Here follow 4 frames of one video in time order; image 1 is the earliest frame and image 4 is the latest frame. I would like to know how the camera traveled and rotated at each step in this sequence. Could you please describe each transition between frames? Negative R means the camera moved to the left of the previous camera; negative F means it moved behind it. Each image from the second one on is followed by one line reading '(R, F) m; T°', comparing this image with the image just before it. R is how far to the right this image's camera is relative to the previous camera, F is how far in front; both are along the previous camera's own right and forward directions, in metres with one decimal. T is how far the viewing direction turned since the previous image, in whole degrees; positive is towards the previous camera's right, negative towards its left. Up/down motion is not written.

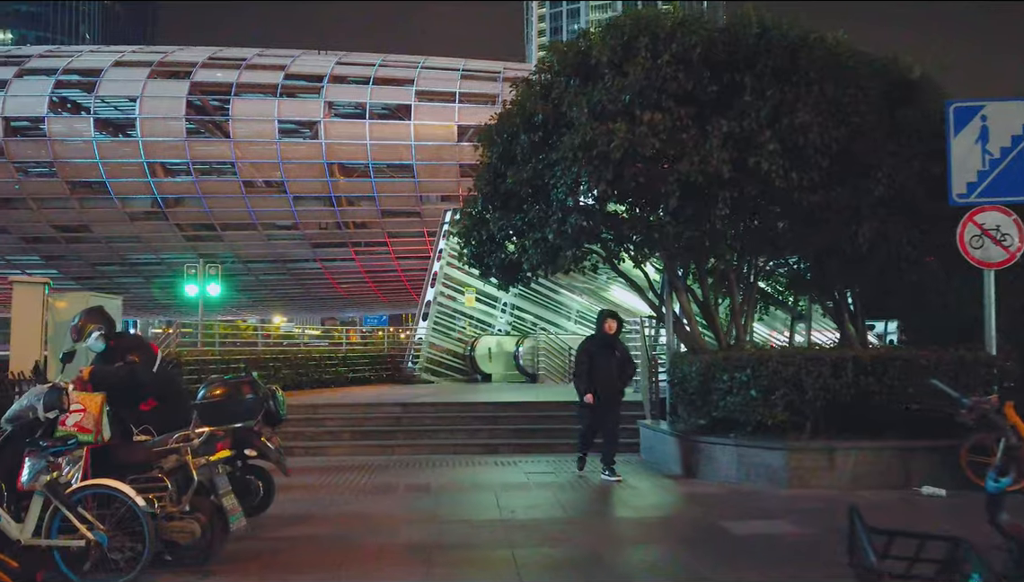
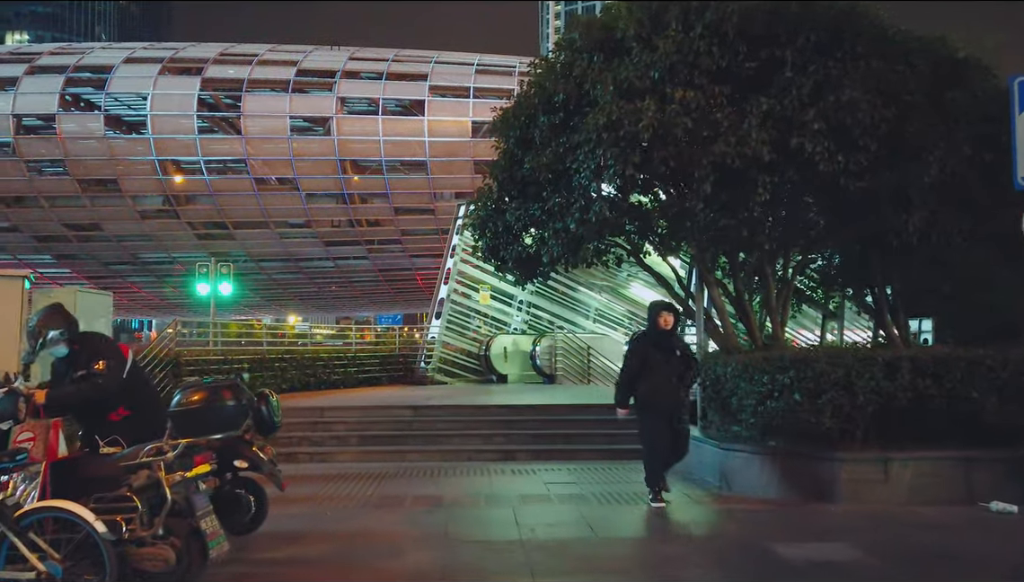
(0.0, +0.8) m; -1°
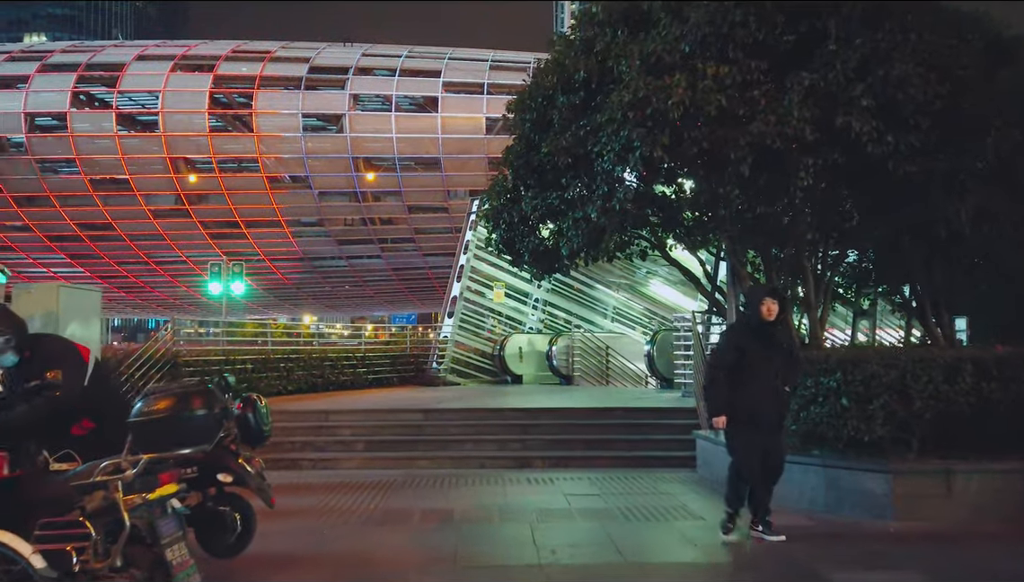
(0.0, +0.7) m; -1°
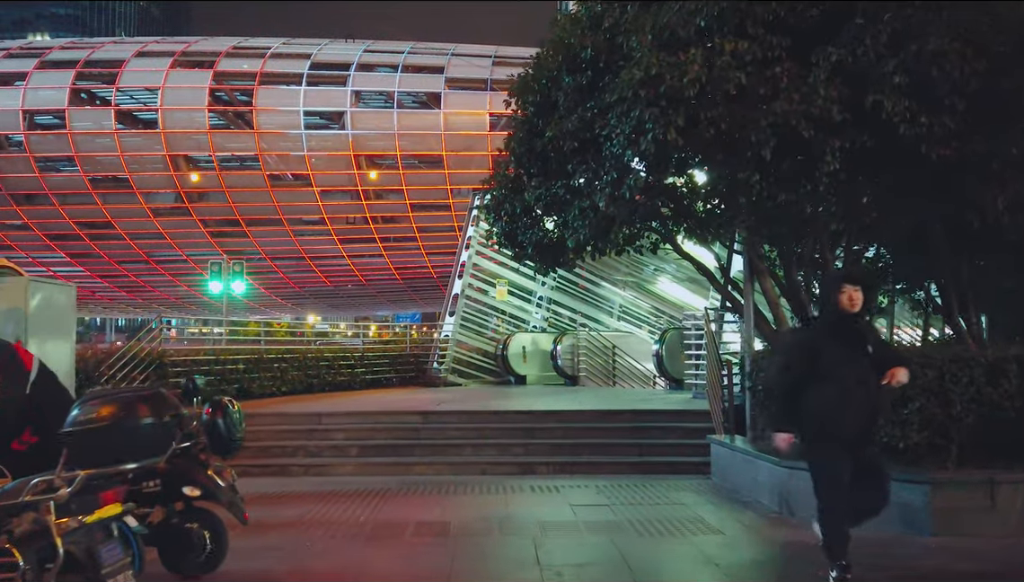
(0.0, +0.6) m; 0°
